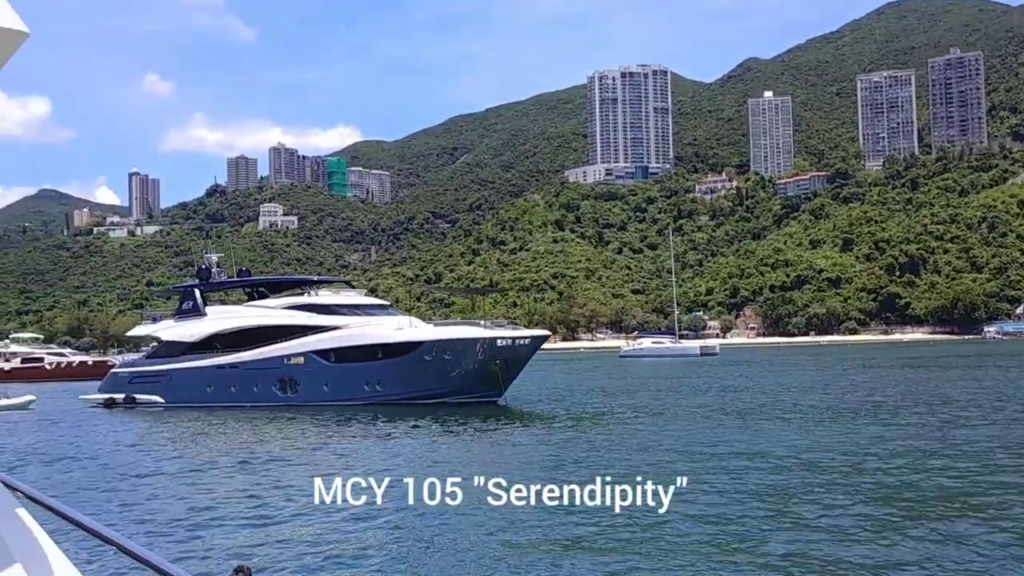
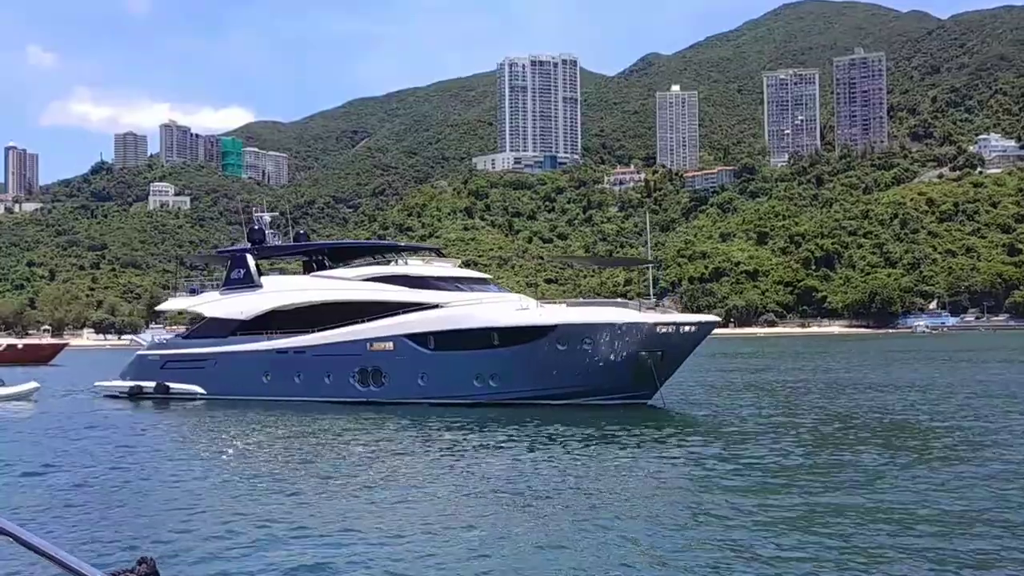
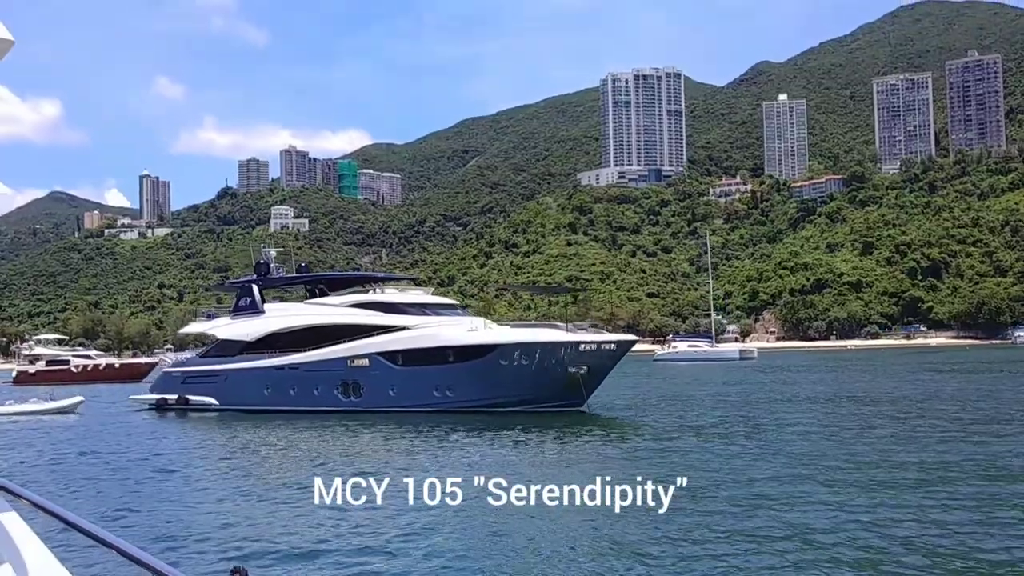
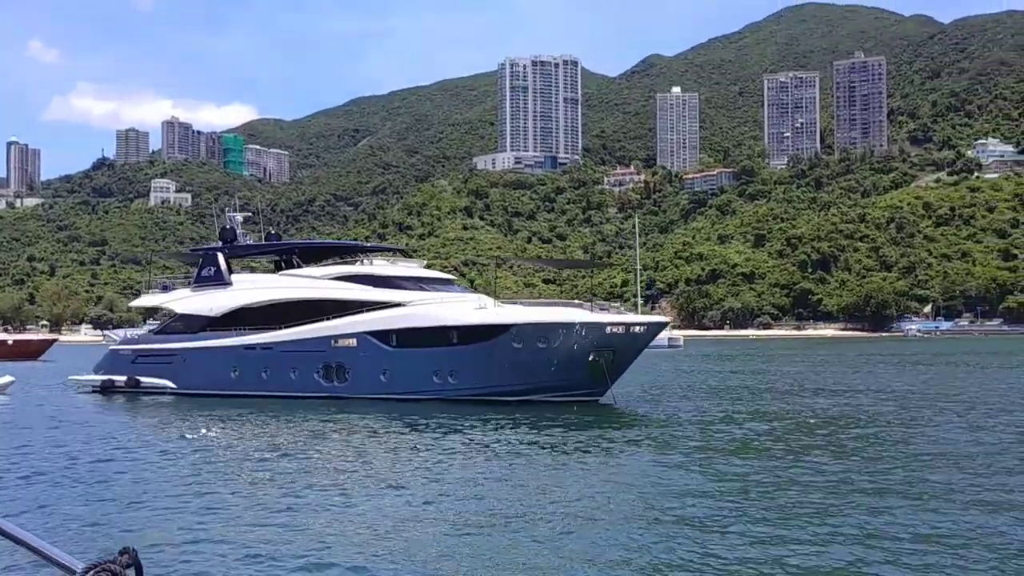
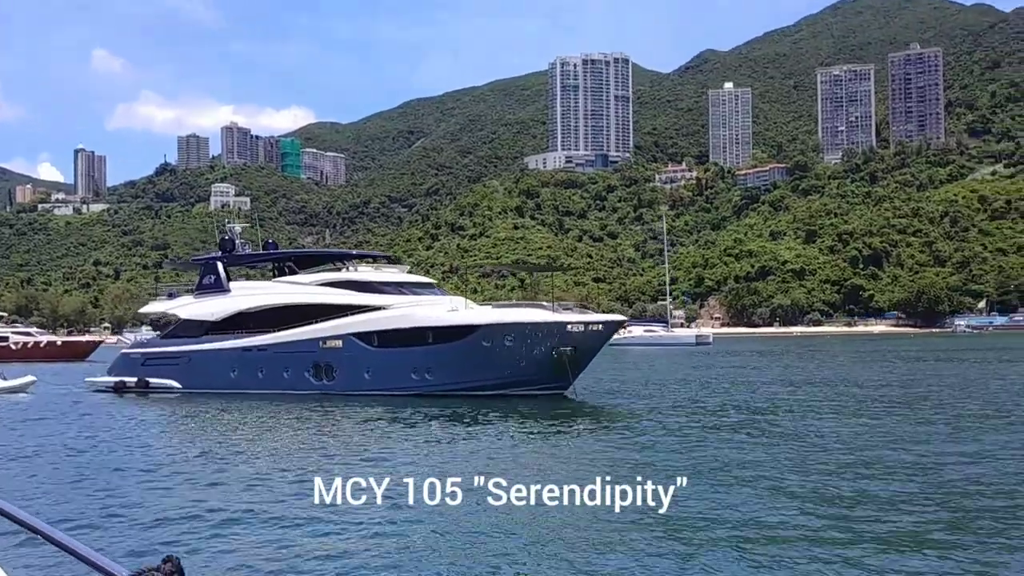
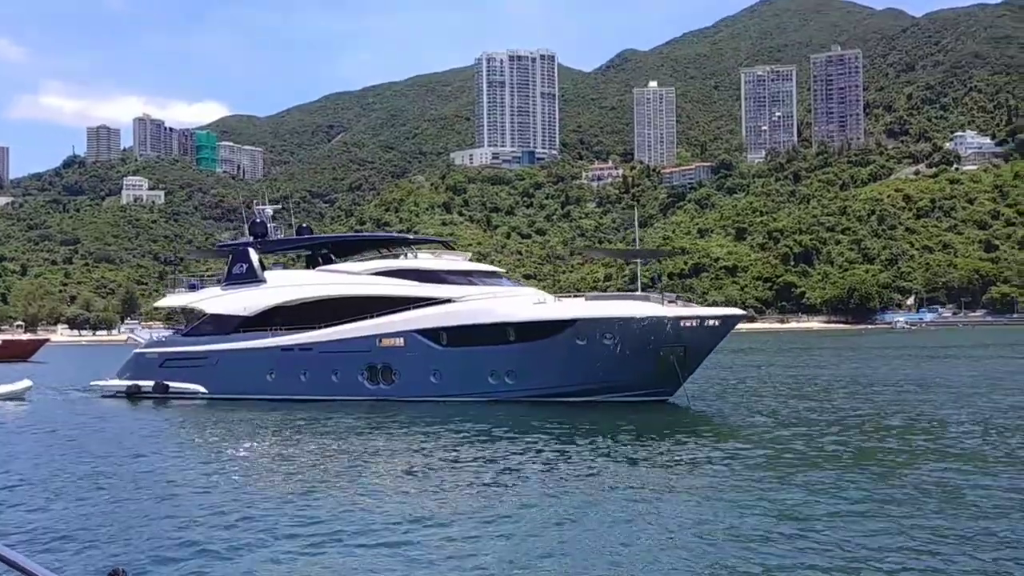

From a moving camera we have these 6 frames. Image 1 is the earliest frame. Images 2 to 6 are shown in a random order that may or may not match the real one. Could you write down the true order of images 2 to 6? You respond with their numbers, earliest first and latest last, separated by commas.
3, 5, 4, 2, 6
